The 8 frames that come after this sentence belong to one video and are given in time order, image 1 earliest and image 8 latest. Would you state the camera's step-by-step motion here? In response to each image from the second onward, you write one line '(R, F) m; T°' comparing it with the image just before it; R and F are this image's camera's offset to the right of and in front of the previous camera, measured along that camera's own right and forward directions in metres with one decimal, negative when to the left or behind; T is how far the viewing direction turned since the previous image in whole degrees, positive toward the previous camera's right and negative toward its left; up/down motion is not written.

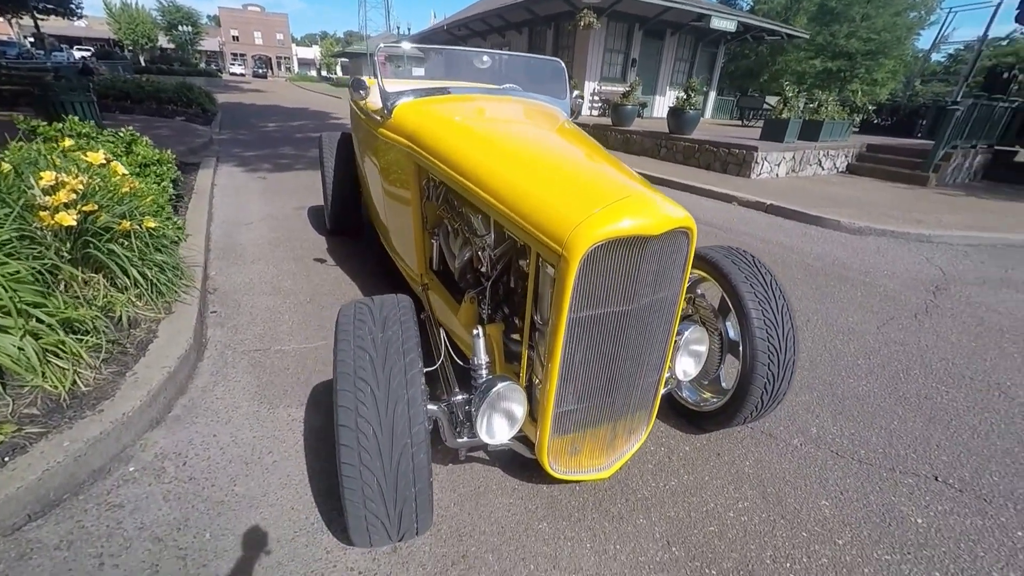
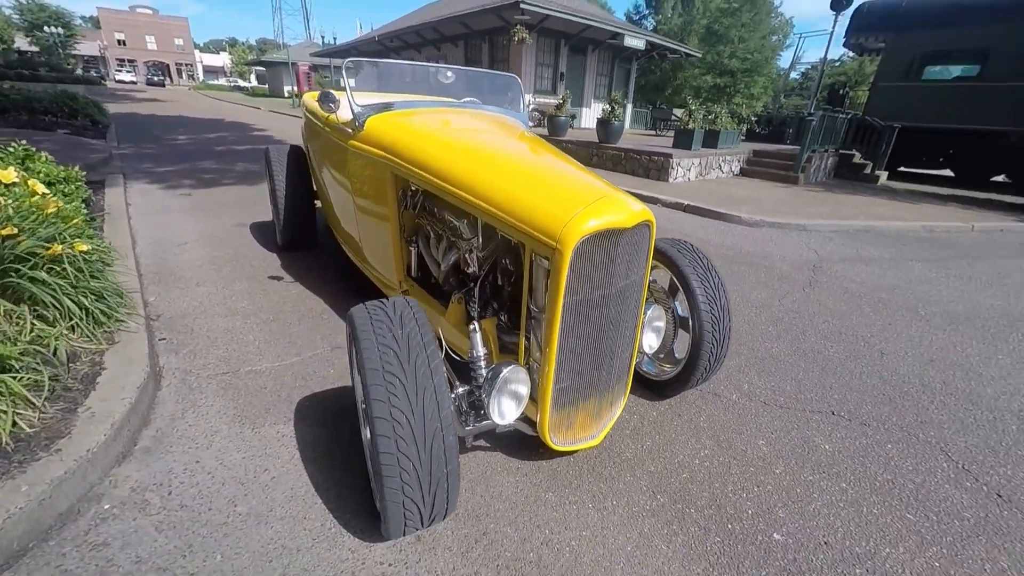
(-0.3, -0.2) m; +11°
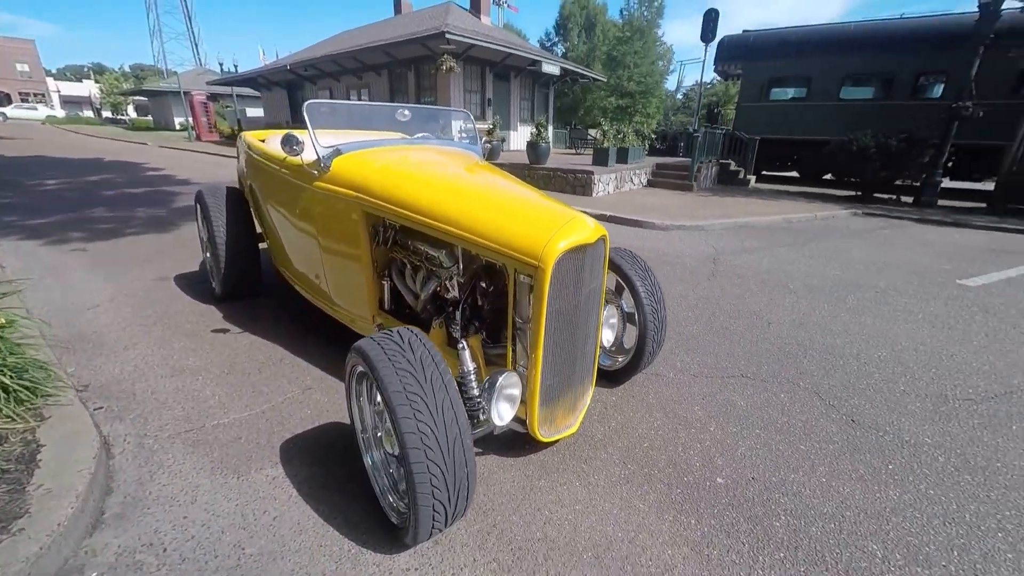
(-0.3, -0.2) m; +12°
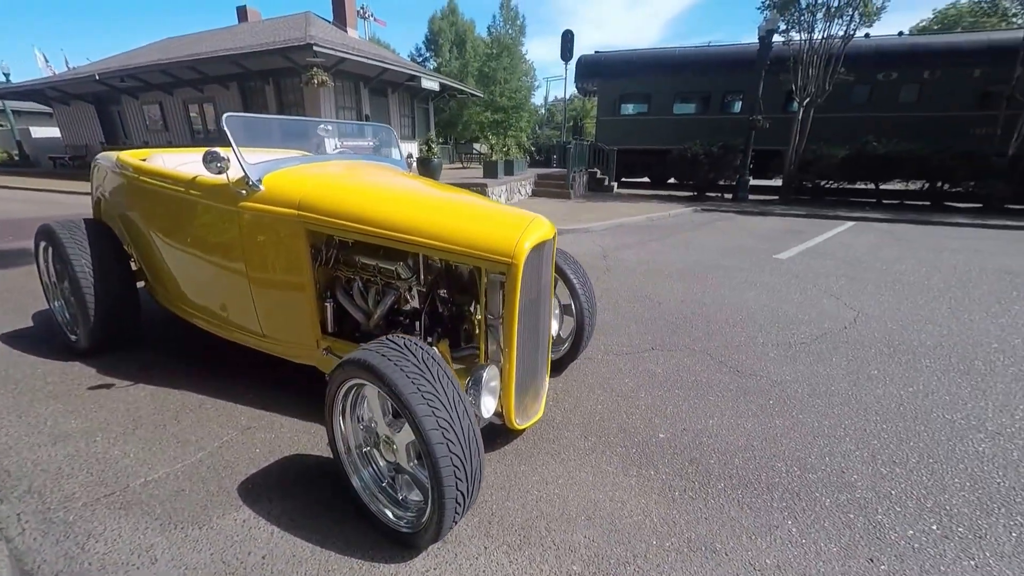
(-0.5, -0.1) m; +17°
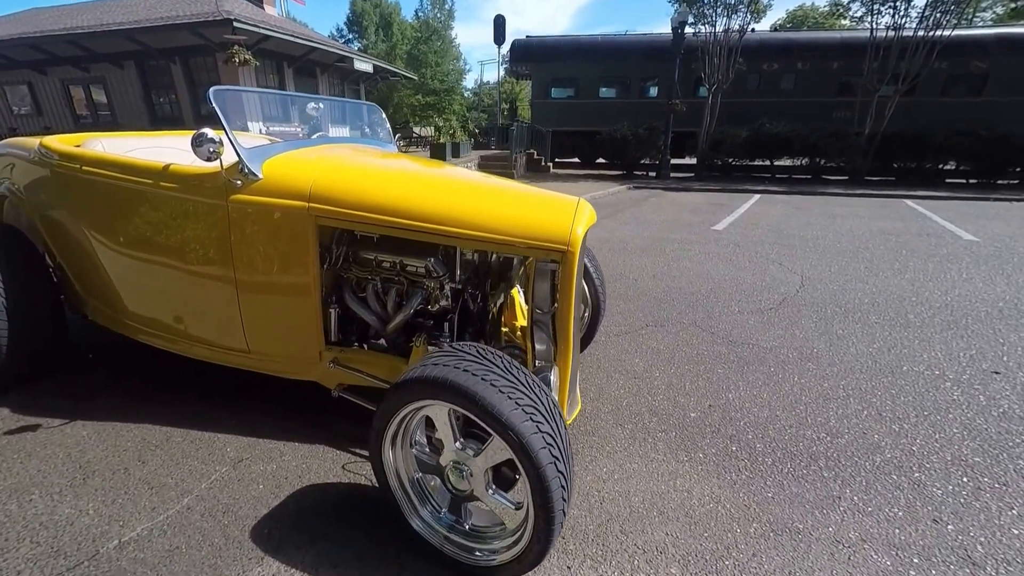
(-0.7, +0.2) m; +12°
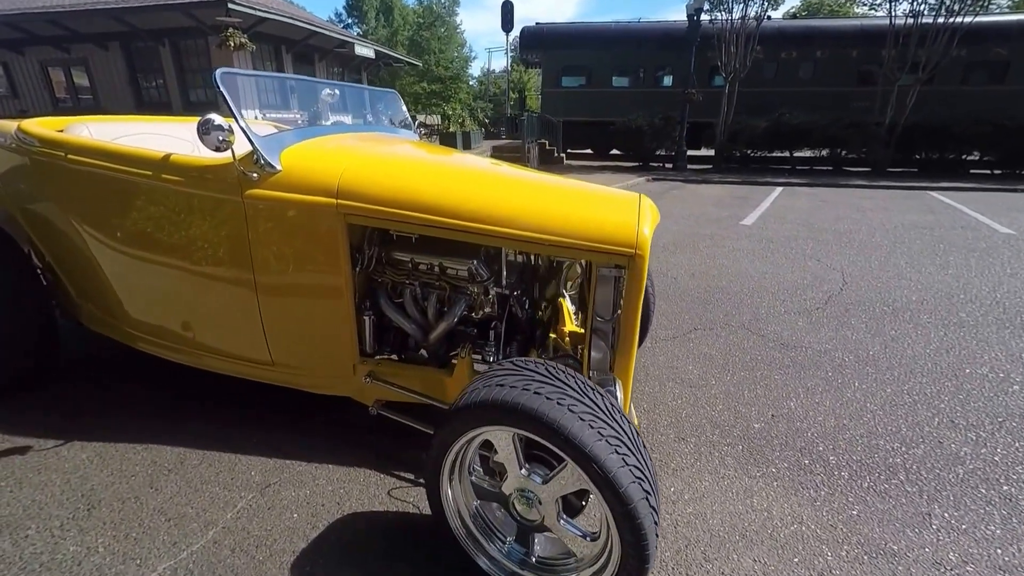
(-0.3, +0.2) m; +1°
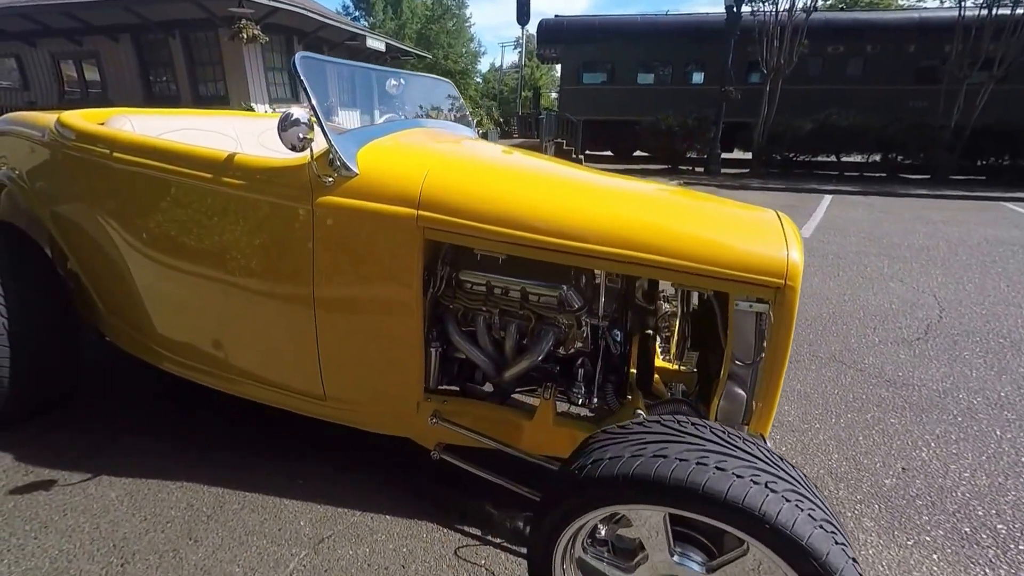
(-0.3, +0.3) m; -1°
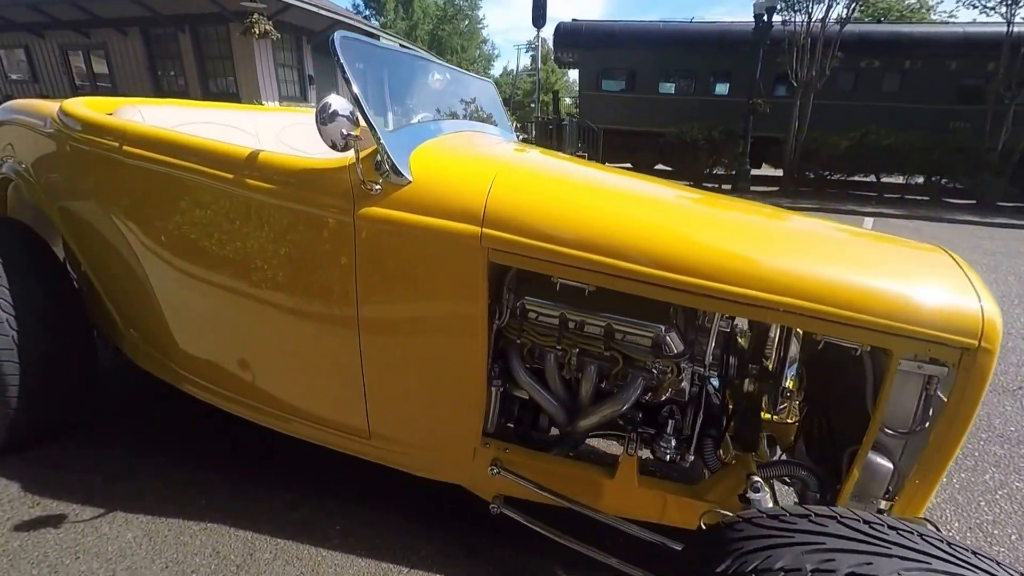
(-0.3, +0.2) m; 0°
